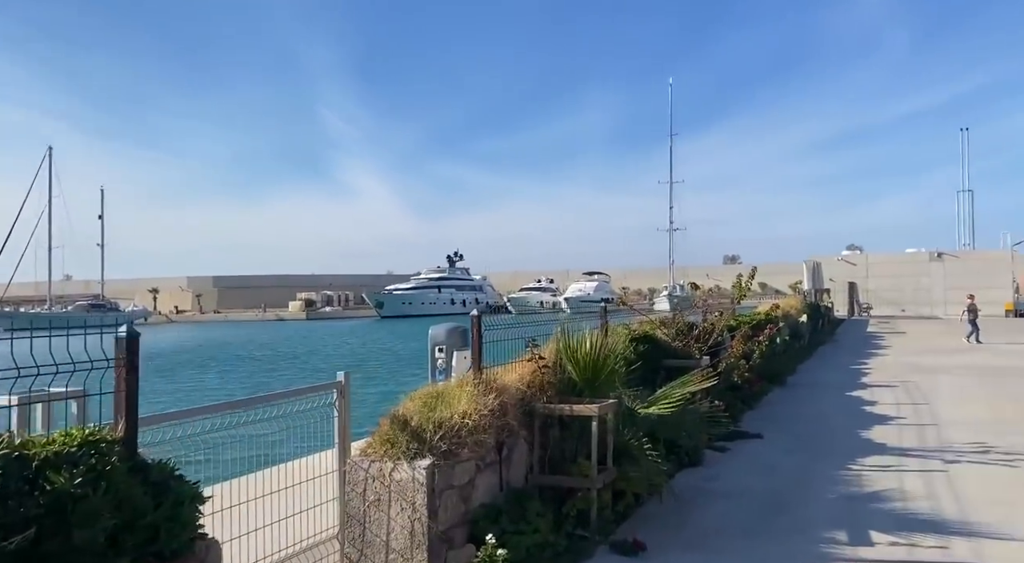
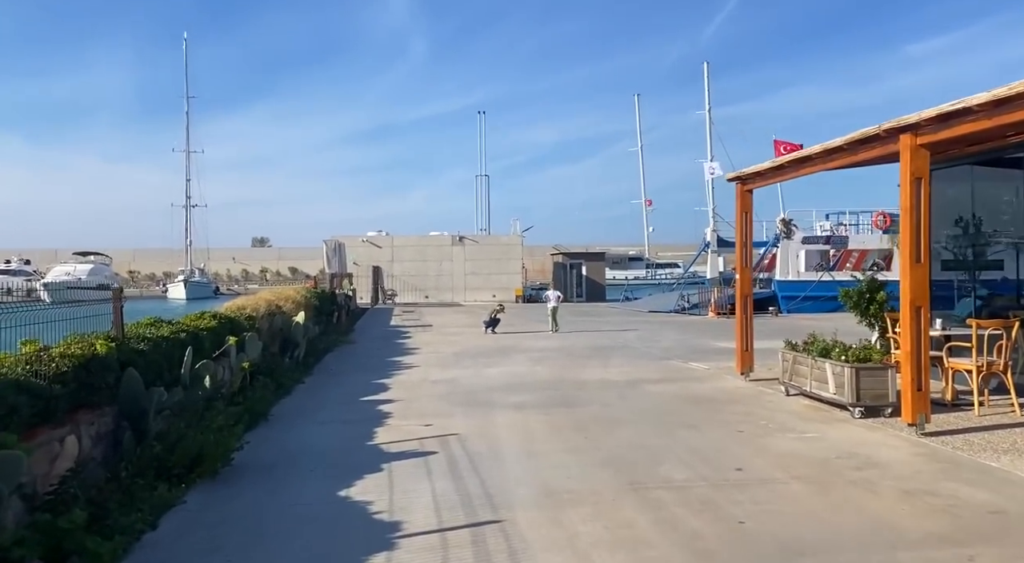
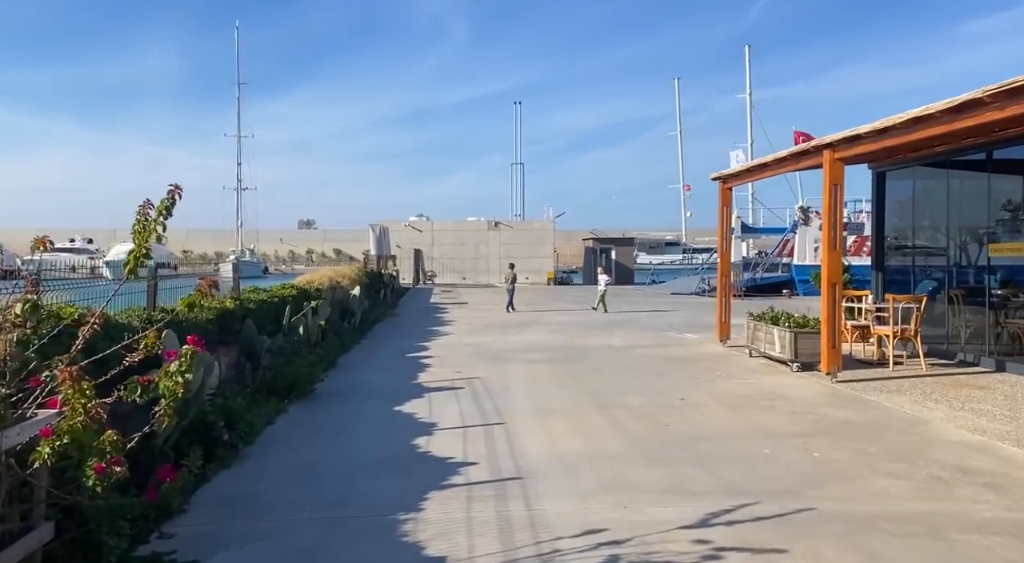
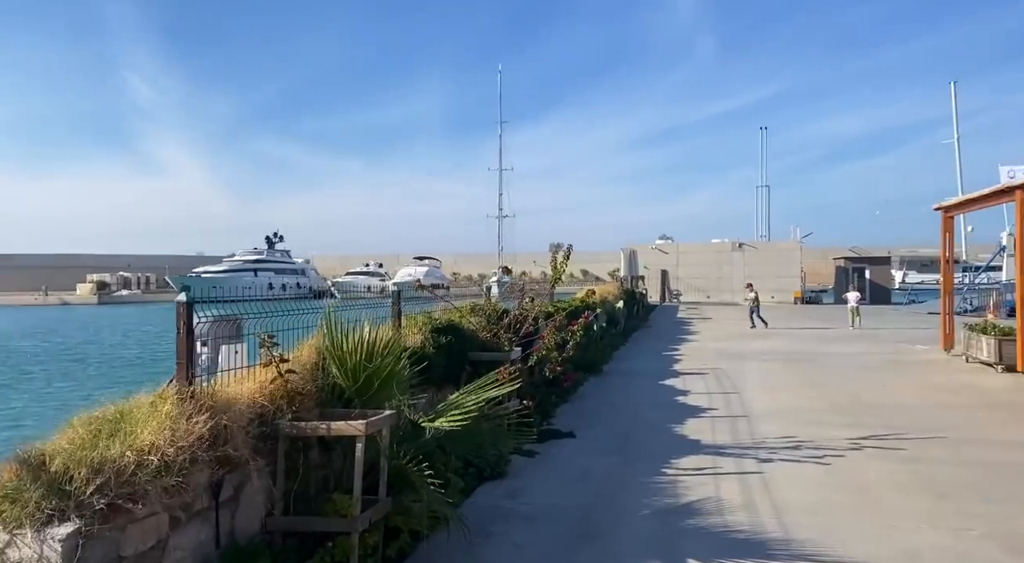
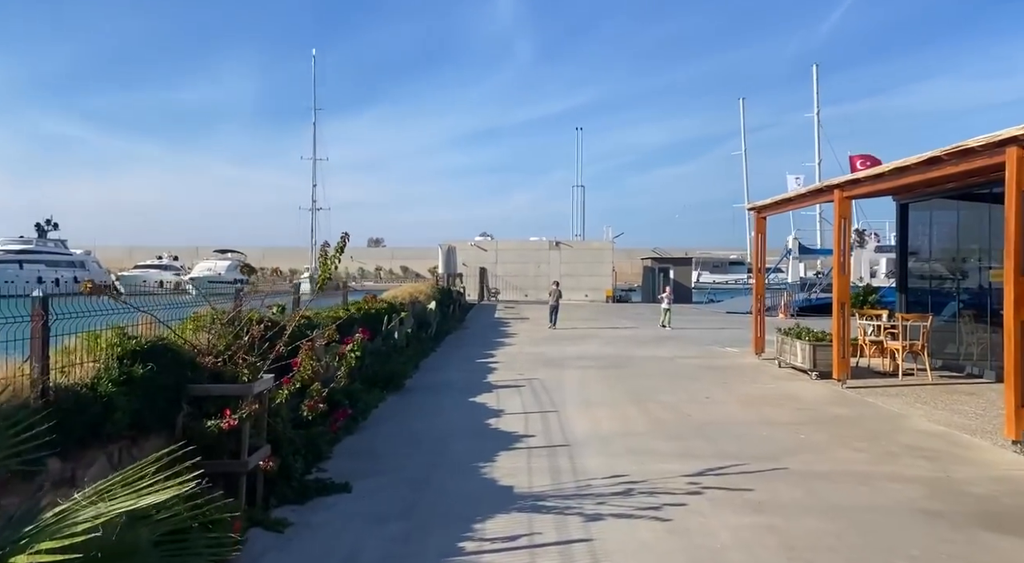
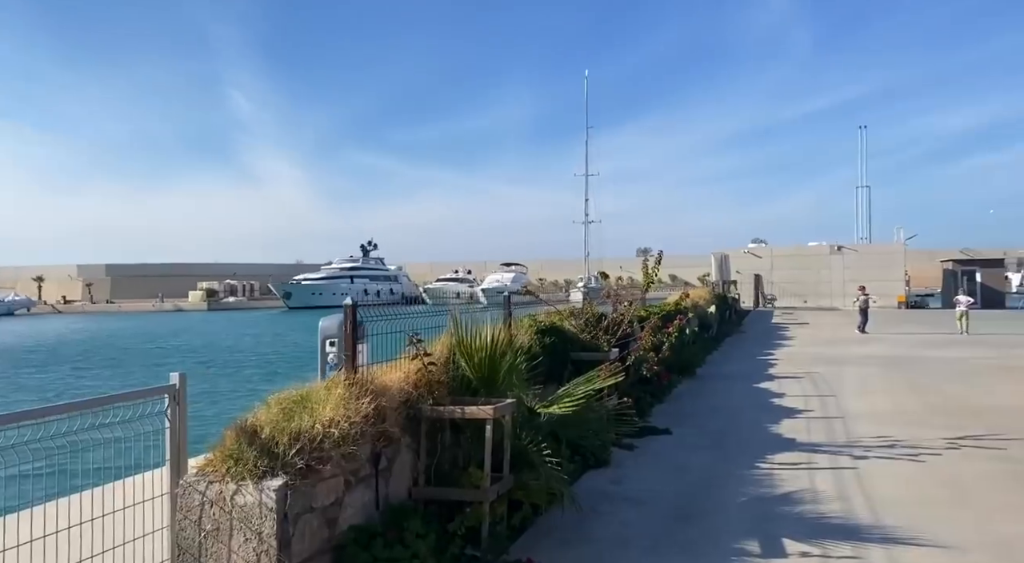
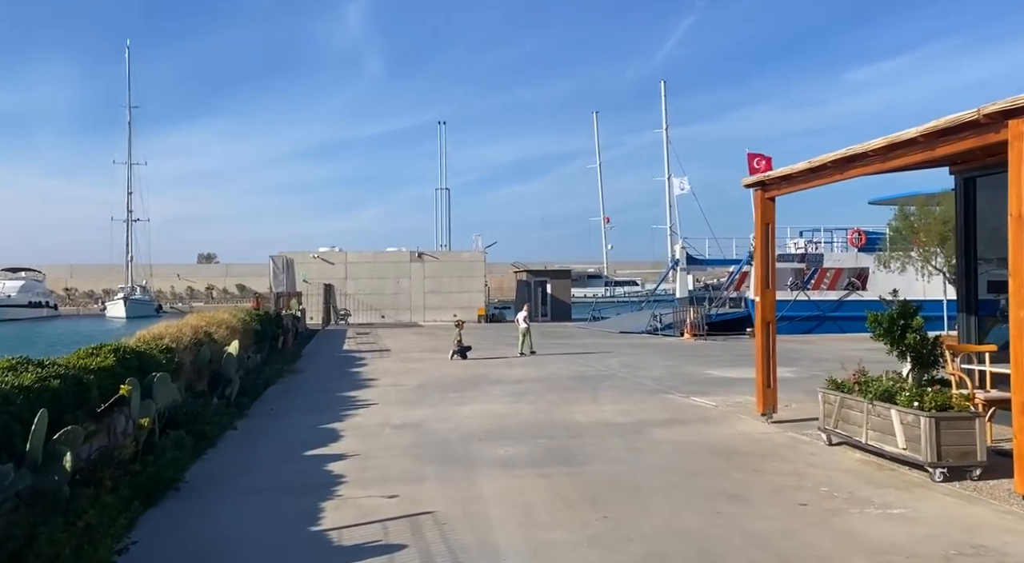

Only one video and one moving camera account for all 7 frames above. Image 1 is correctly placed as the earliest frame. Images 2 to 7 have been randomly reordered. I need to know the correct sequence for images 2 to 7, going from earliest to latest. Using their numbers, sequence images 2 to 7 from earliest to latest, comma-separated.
6, 4, 5, 3, 2, 7
